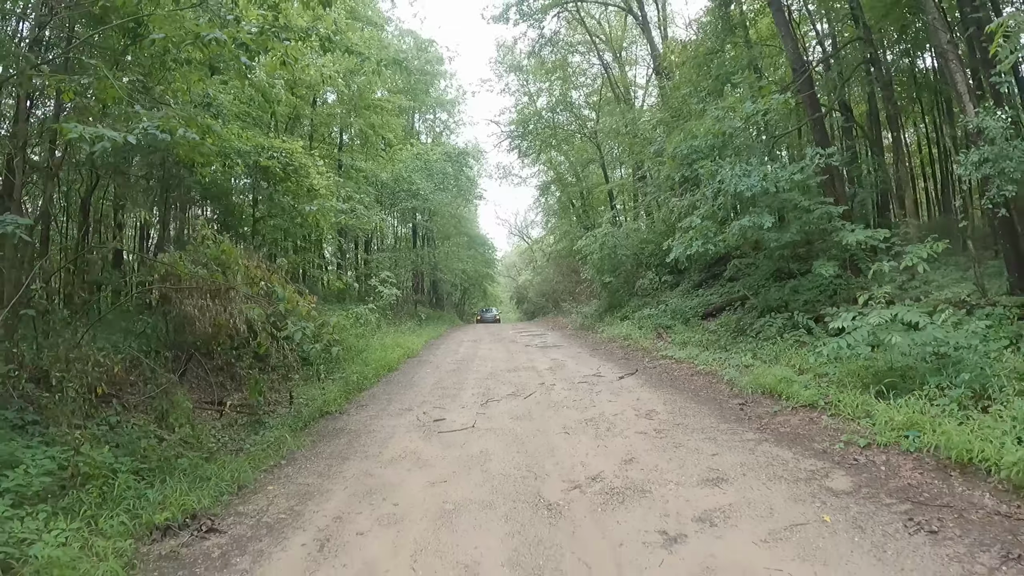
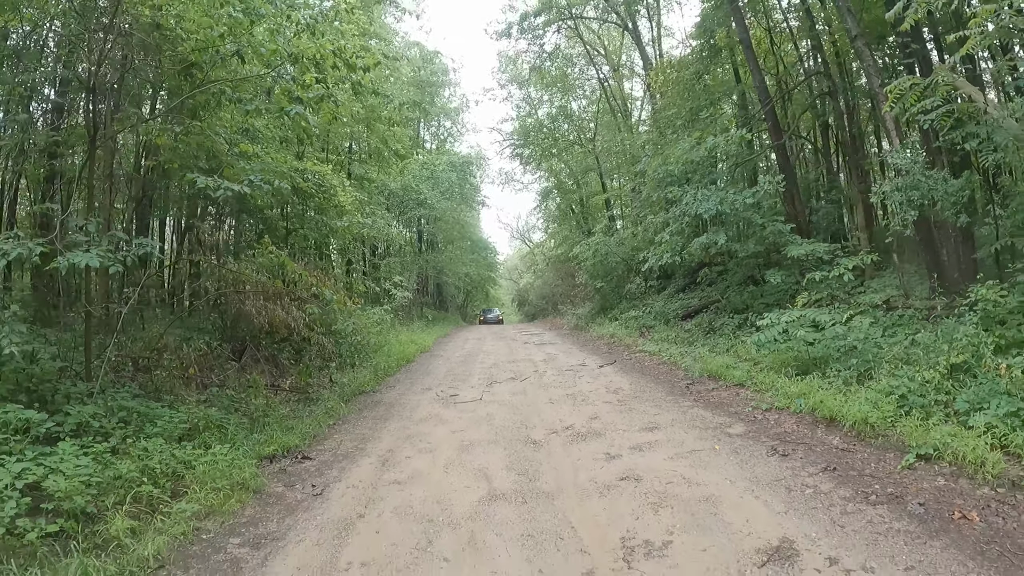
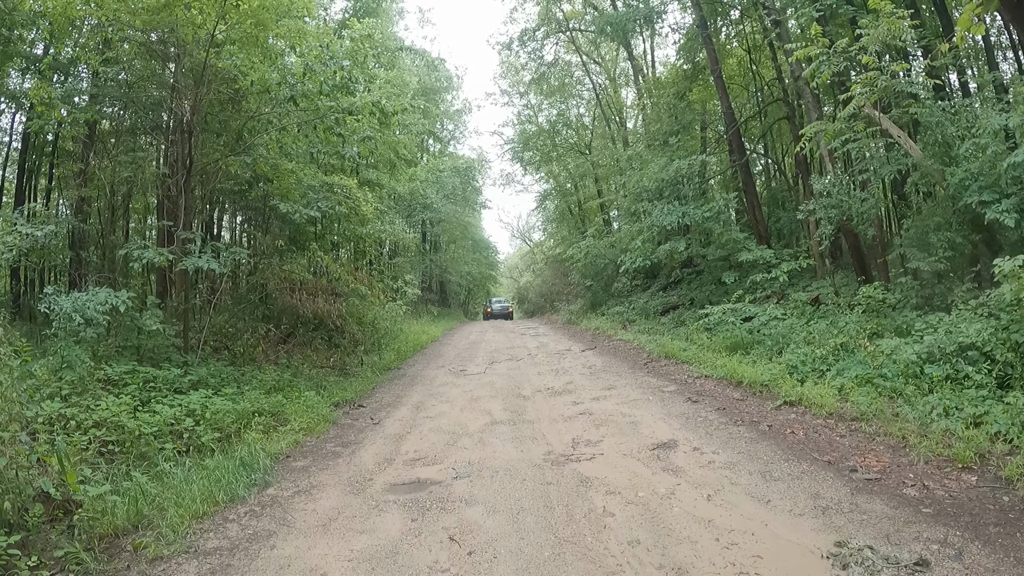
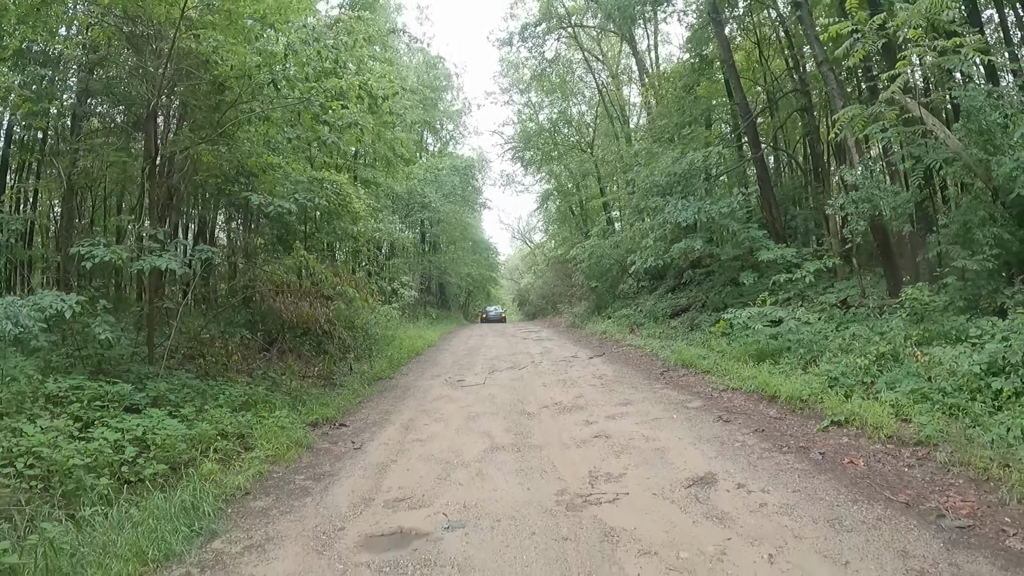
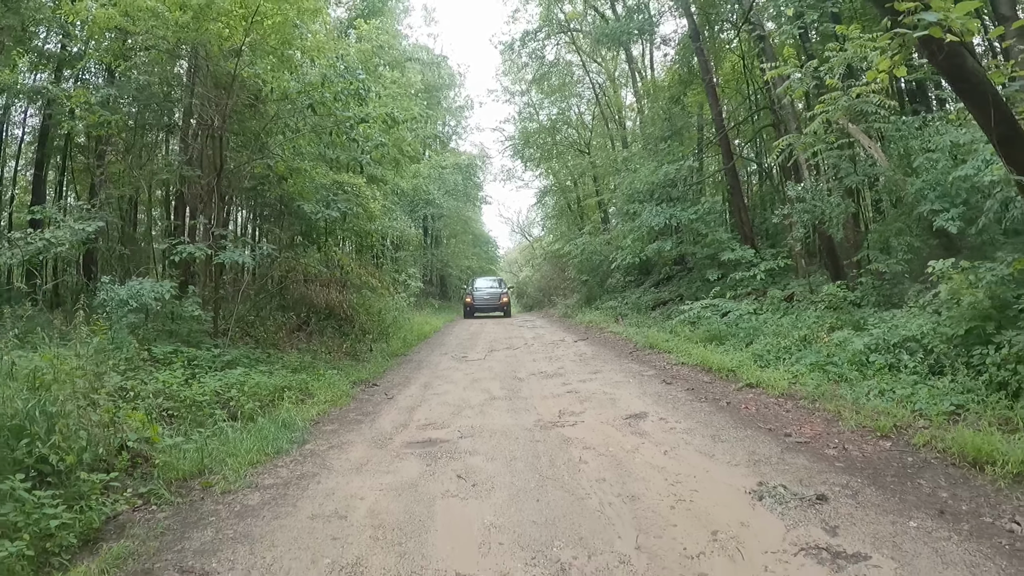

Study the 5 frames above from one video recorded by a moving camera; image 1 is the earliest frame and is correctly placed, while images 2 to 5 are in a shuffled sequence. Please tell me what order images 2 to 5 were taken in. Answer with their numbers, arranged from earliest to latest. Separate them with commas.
2, 4, 3, 5
